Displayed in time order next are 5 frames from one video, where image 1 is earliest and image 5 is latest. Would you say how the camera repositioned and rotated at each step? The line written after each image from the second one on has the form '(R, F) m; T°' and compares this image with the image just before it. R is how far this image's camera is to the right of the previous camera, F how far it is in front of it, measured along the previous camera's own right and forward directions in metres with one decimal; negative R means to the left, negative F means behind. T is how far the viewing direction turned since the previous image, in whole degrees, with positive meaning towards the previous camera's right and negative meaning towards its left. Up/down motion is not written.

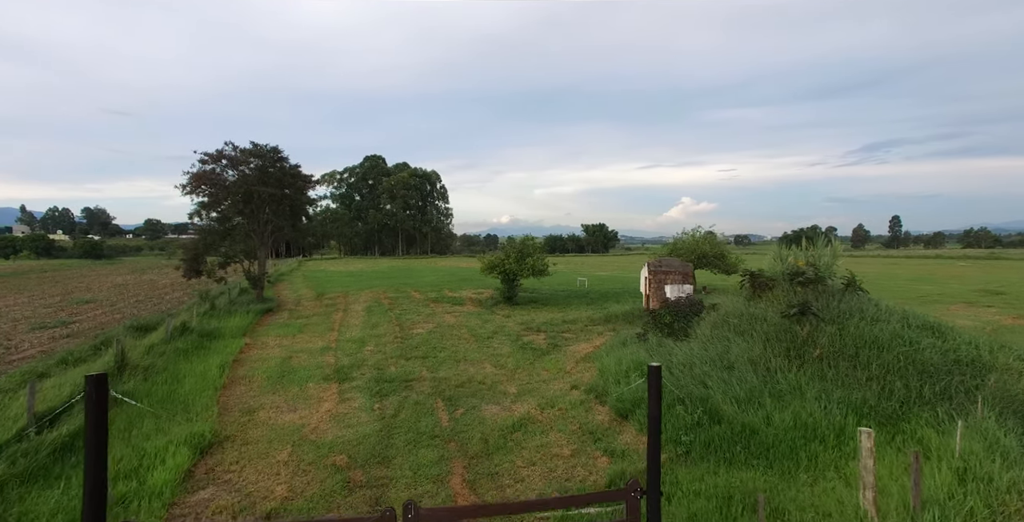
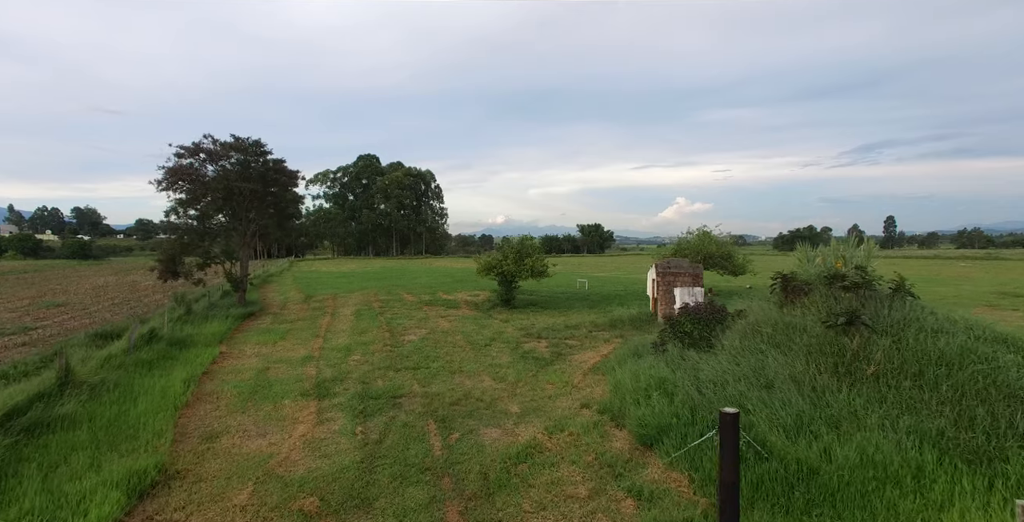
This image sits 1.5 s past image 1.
(-0.1, +1.0) m; +1°
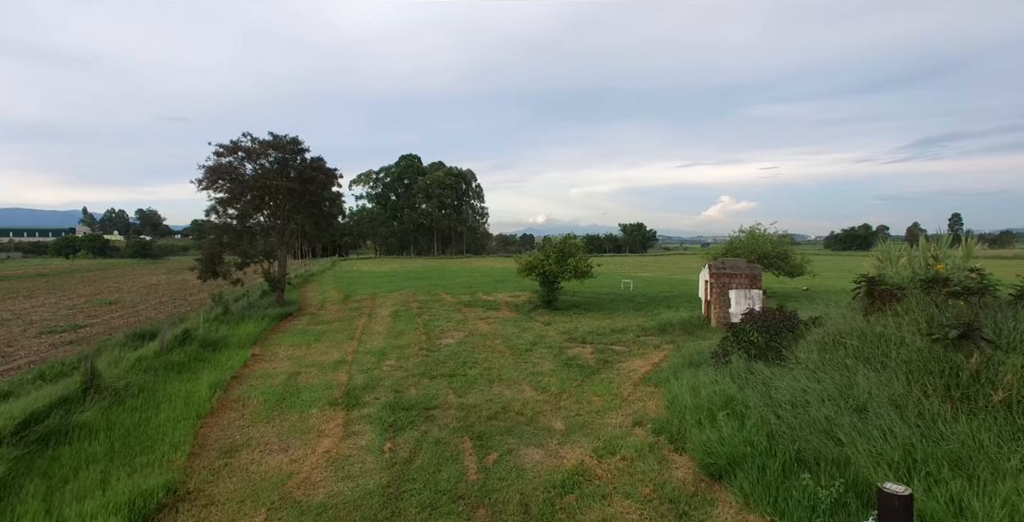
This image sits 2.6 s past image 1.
(0.0, +0.7) m; -4°
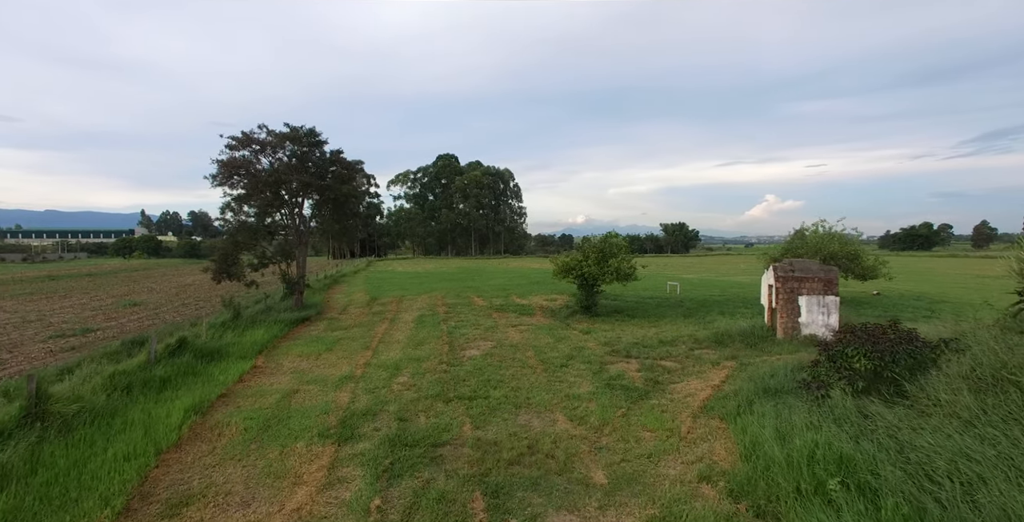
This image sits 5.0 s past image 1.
(+0.1, +1.5) m; -4°
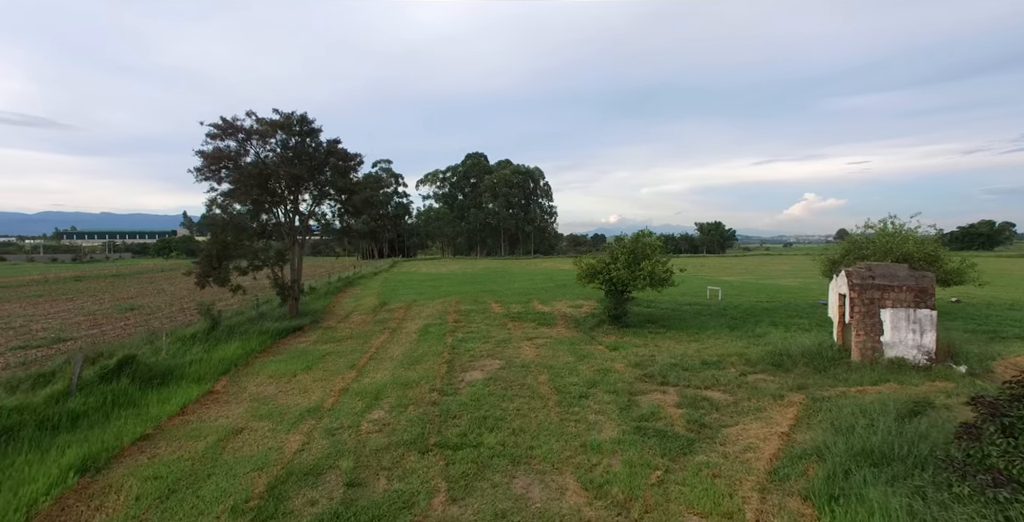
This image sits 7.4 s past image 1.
(+0.4, +1.9) m; -4°
